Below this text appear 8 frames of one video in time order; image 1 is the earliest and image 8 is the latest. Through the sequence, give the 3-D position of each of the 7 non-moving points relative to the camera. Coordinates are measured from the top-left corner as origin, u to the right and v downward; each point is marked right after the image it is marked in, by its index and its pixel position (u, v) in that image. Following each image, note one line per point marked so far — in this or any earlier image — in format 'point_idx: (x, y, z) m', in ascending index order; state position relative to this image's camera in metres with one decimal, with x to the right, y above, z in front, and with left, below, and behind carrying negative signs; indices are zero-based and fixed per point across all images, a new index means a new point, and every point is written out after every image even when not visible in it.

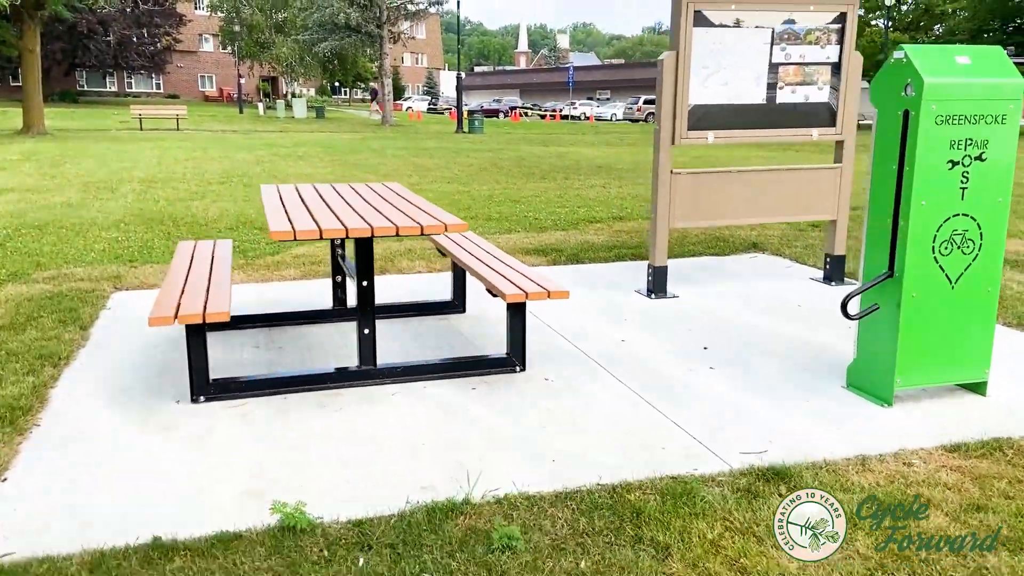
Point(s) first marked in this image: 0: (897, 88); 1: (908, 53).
0: (+1.8, +0.9, +3.8) m
1: (+1.8, +1.1, +3.7) m
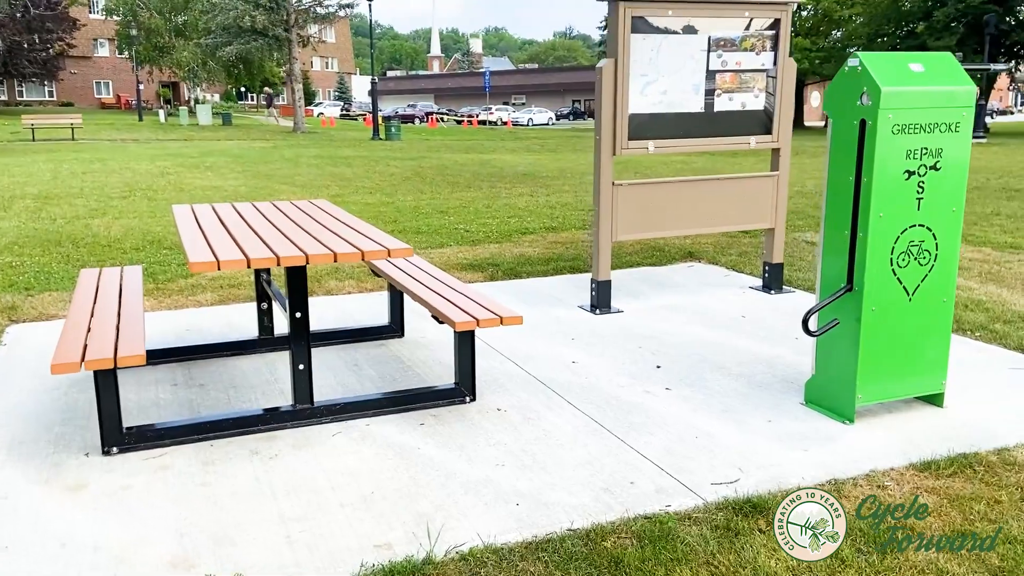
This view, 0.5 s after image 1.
0: (+1.5, +0.9, +3.7) m
1: (+1.6, +1.0, +3.6) m
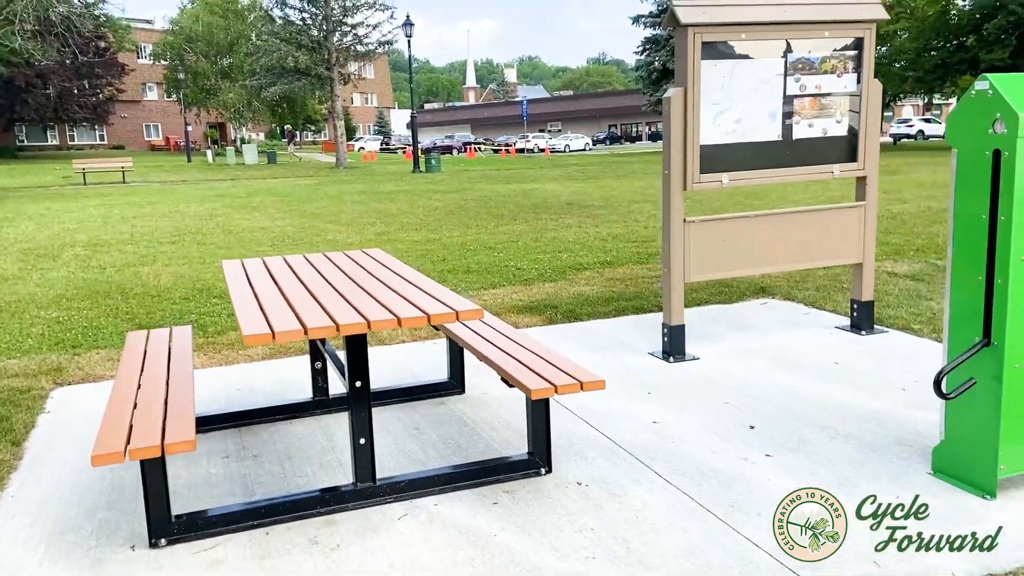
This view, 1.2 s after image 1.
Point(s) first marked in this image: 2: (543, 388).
0: (+1.8, +0.6, +3.2) m
1: (+1.9, +0.8, +3.2) m
2: (+0.1, -0.4, +3.4) m
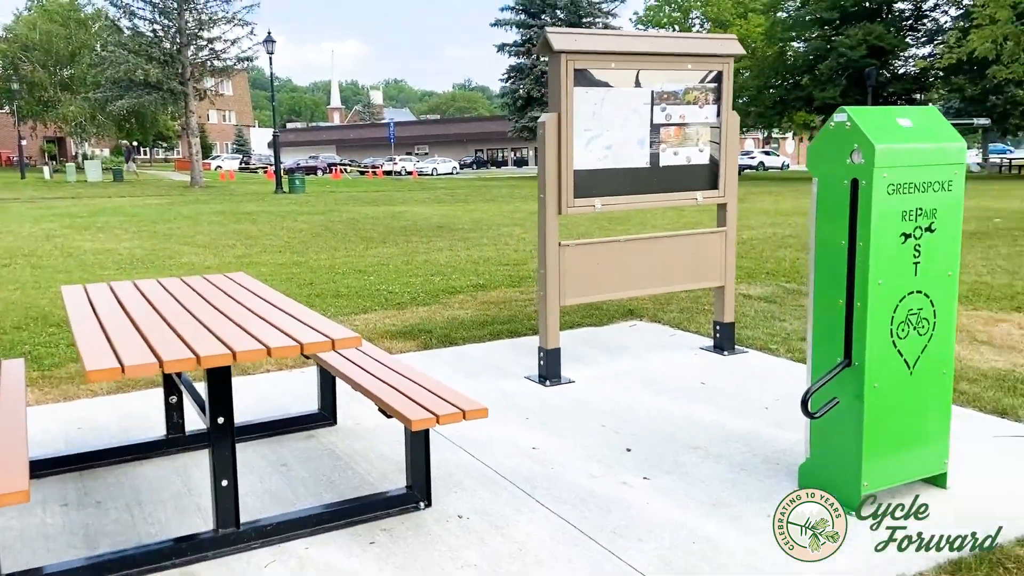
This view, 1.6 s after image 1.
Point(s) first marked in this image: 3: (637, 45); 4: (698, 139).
0: (+1.4, +0.6, +3.4) m
1: (+1.4, +0.7, +3.4) m
2: (-0.4, -0.5, +3.3) m
3: (+0.8, +1.6, +5.4) m
4: (+1.3, +1.1, +5.8) m
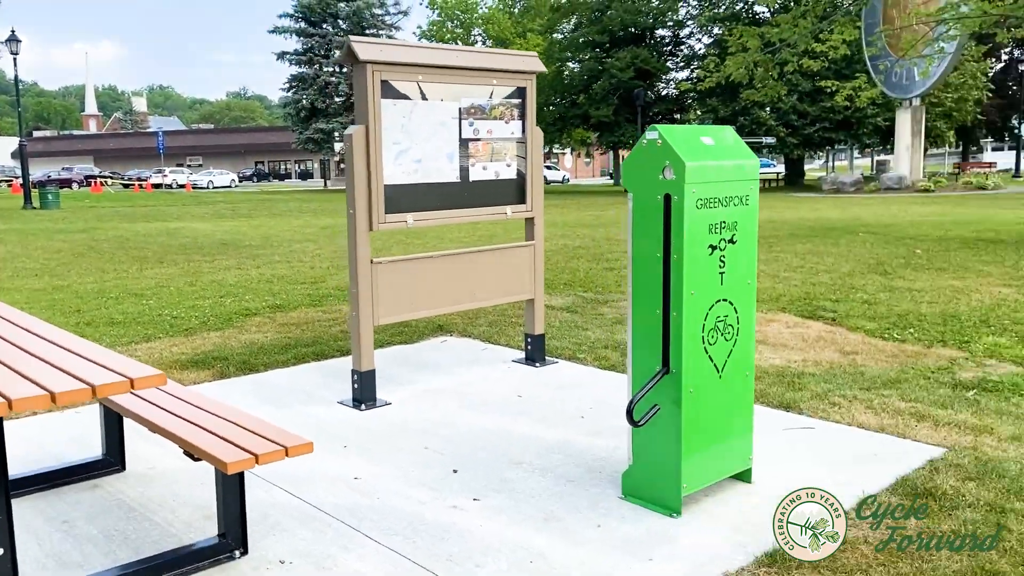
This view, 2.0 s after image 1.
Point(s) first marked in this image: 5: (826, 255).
0: (+0.6, +0.5, +3.5) m
1: (+0.6, +0.7, +3.5) m
2: (-1.0, -0.6, +3.0) m
3: (-0.5, +1.5, +5.4) m
4: (-0.1, +1.0, +5.9) m
5: (+4.7, +0.5, +12.4) m
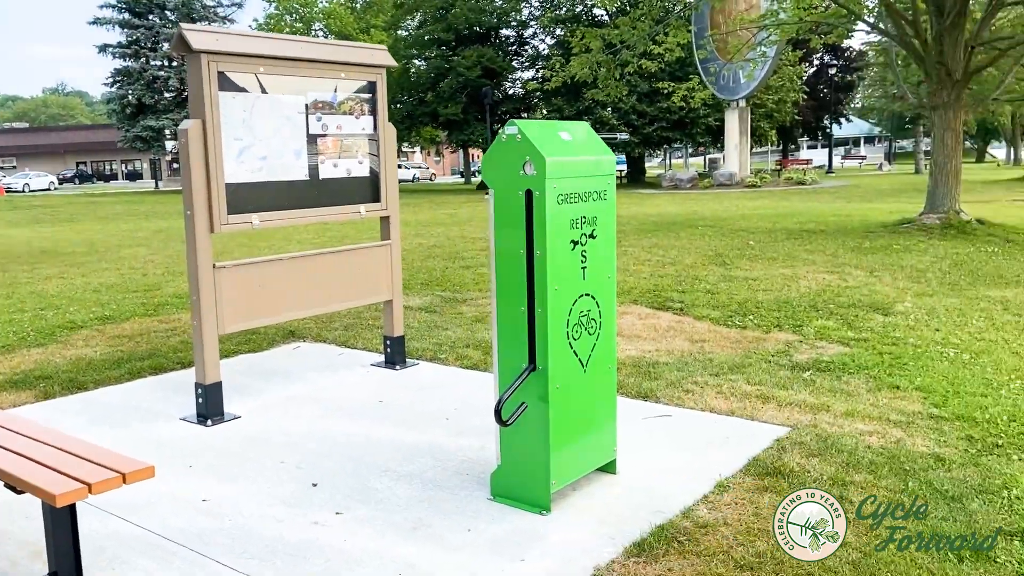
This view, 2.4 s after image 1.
0: (0.0, +0.5, +3.5) m
1: (0.0, +0.7, +3.5) m
2: (-1.4, -0.7, +2.6) m
3: (-1.4, +1.5, +5.1) m
4: (-1.1, +1.0, +5.7) m
5: (+2.5, +0.6, +13.0) m
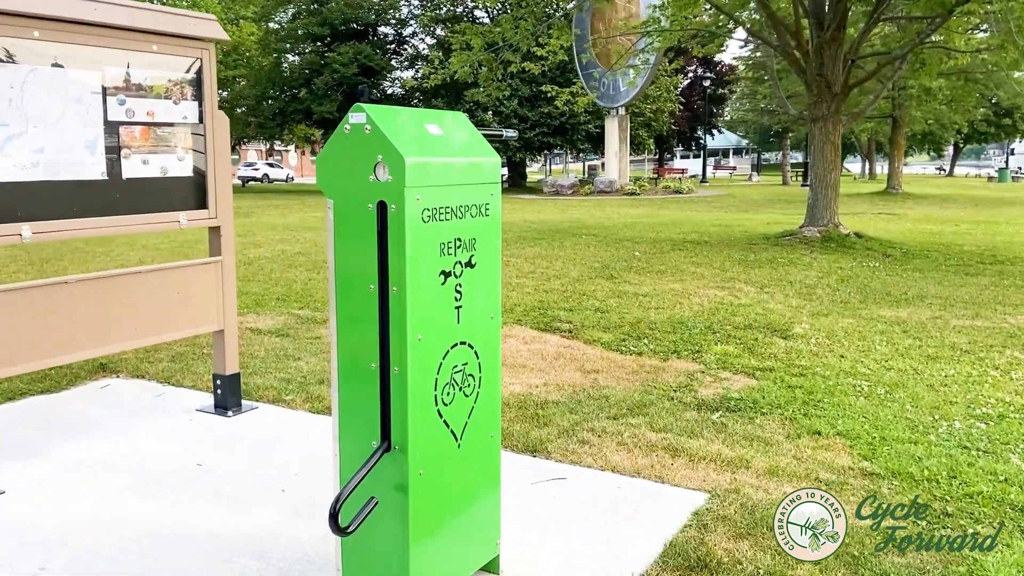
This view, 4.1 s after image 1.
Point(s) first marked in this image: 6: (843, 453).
0: (-0.5, +0.4, +2.5) m
1: (-0.4, +0.5, +2.5) m
2: (-1.8, -0.8, +1.5) m
3: (-2.1, +1.3, +3.9) m
4: (-1.8, +0.8, +4.5) m
5: (+0.6, +0.4, +12.3) m
6: (+1.7, -0.8, +4.2) m
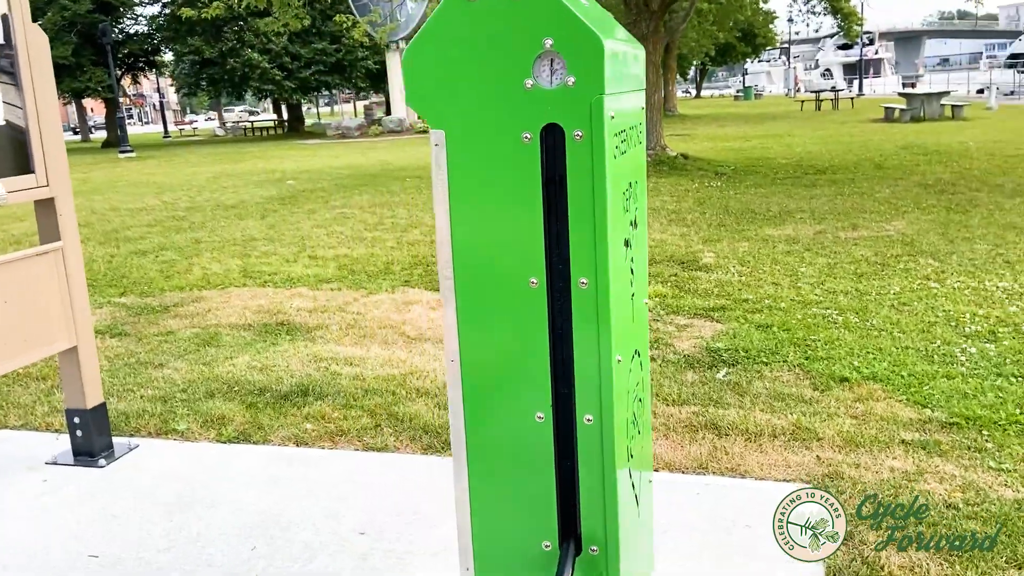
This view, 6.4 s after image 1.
0: (0.0, +0.4, +1.3) m
1: (0.0, +0.5, +1.3) m
2: (-0.9, -1.0, +0.1) m
3: (-2.0, +1.2, +2.2) m
4: (-1.9, +0.8, +2.9) m
5: (-1.6, +1.1, +11.0) m
6: (+1.7, -0.5, +3.7) m
